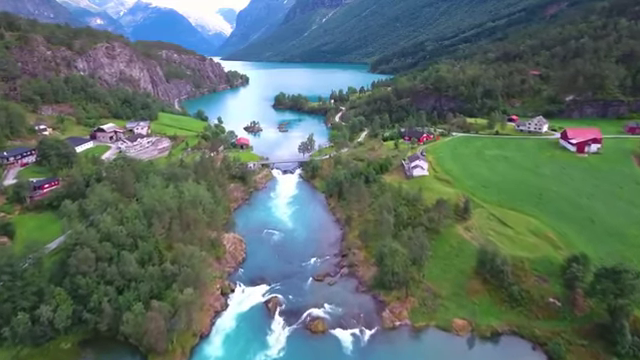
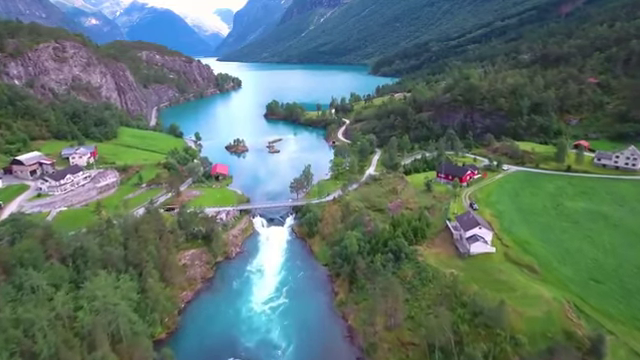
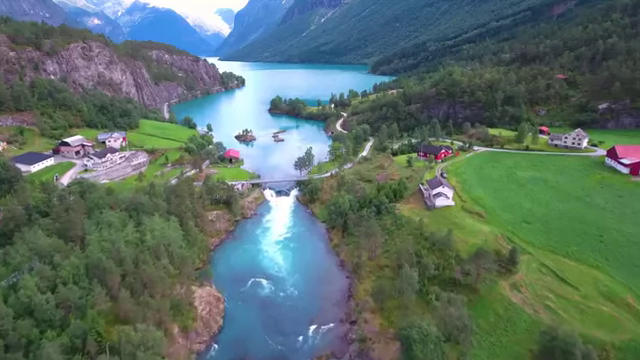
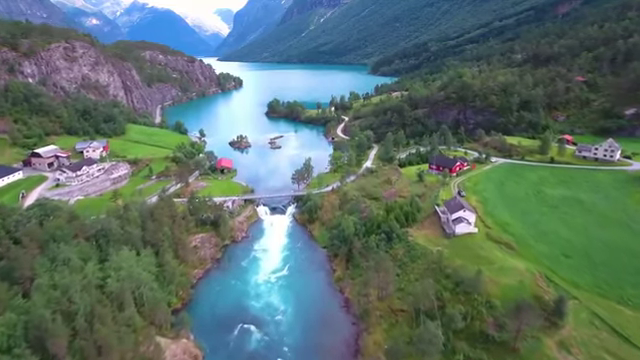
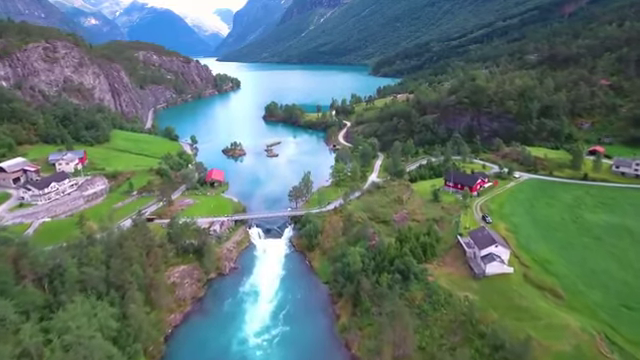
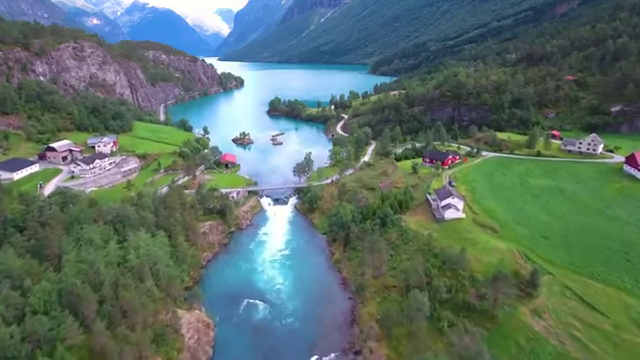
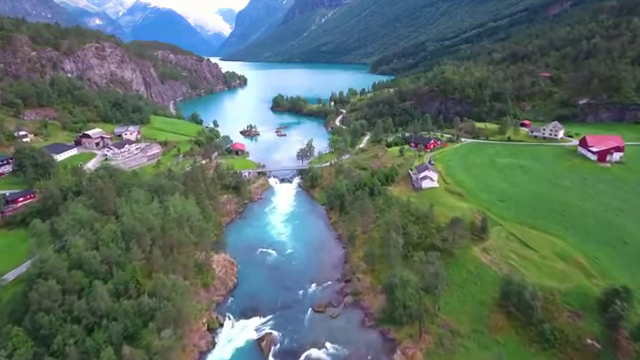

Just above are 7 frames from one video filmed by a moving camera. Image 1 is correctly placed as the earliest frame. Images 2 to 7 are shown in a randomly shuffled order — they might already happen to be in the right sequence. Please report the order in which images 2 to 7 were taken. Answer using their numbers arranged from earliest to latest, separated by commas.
7, 3, 6, 4, 2, 5
